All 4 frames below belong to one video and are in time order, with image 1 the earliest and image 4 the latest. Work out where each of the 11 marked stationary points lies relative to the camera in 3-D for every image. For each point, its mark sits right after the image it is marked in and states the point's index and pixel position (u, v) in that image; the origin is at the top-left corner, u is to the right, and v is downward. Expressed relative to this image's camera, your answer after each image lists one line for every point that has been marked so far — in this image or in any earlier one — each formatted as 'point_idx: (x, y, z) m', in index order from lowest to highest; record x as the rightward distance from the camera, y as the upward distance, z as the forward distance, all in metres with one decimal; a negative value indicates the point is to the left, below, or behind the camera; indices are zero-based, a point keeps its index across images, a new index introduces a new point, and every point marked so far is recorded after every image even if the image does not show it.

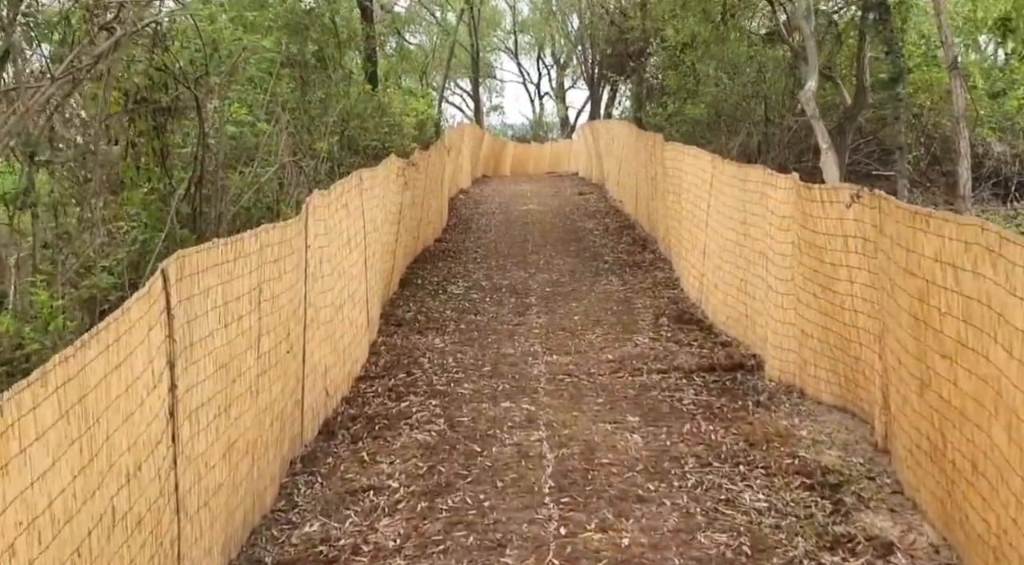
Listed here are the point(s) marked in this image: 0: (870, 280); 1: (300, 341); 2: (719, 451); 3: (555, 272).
0: (+1.7, 0.0, +5.3) m
1: (-1.1, -0.3, +5.5) m
2: (+1.1, -0.9, +5.6) m
3: (+0.5, +0.1, +11.4) m
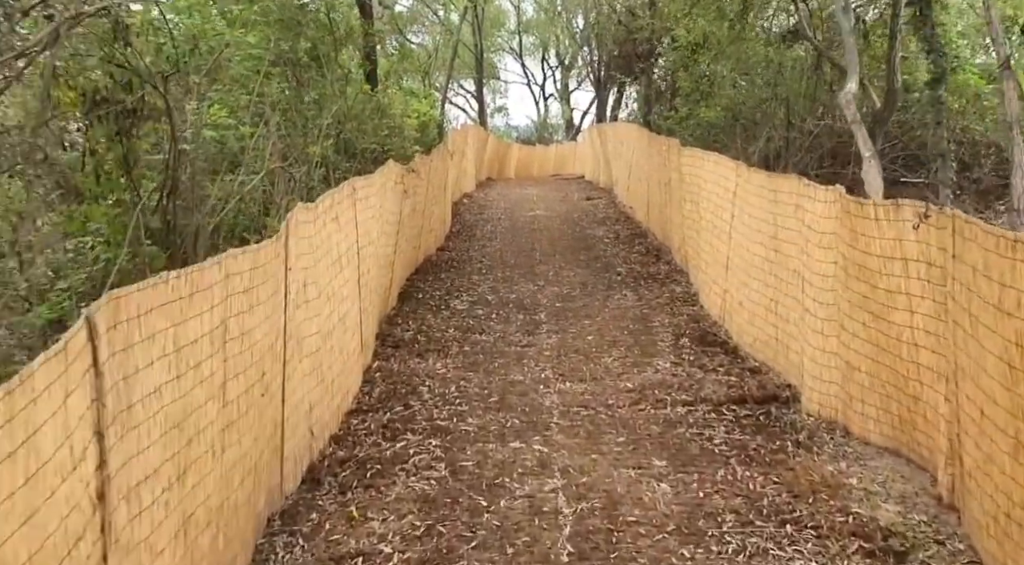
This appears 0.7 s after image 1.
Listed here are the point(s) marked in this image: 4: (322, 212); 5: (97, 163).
0: (+1.8, -0.1, +4.6) m
1: (-1.0, -0.4, +4.9) m
2: (+1.1, -1.0, +4.9) m
3: (+0.5, 0.0, +10.8) m
4: (-1.0, +0.4, +6.0) m
5: (-2.1, +0.6, +5.7) m
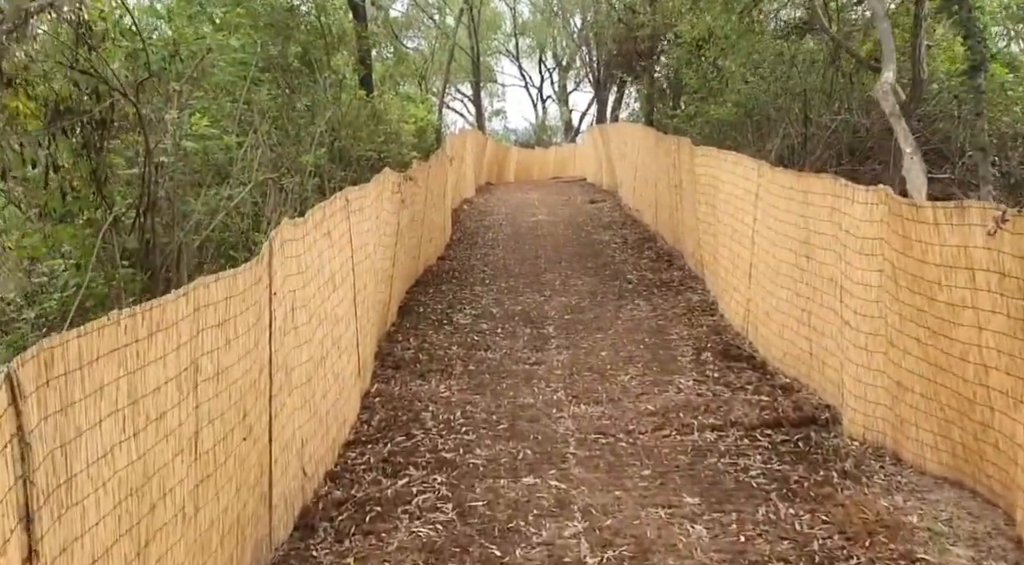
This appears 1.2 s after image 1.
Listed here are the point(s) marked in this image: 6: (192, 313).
0: (+1.8, -0.2, +4.0) m
1: (-1.0, -0.5, +4.3) m
2: (+1.2, -1.1, +4.3) m
3: (+0.6, -0.1, +10.2) m
4: (-1.0, +0.3, +5.4) m
5: (-2.1, +0.5, +5.1) m
6: (-1.0, -0.1, +3.3) m
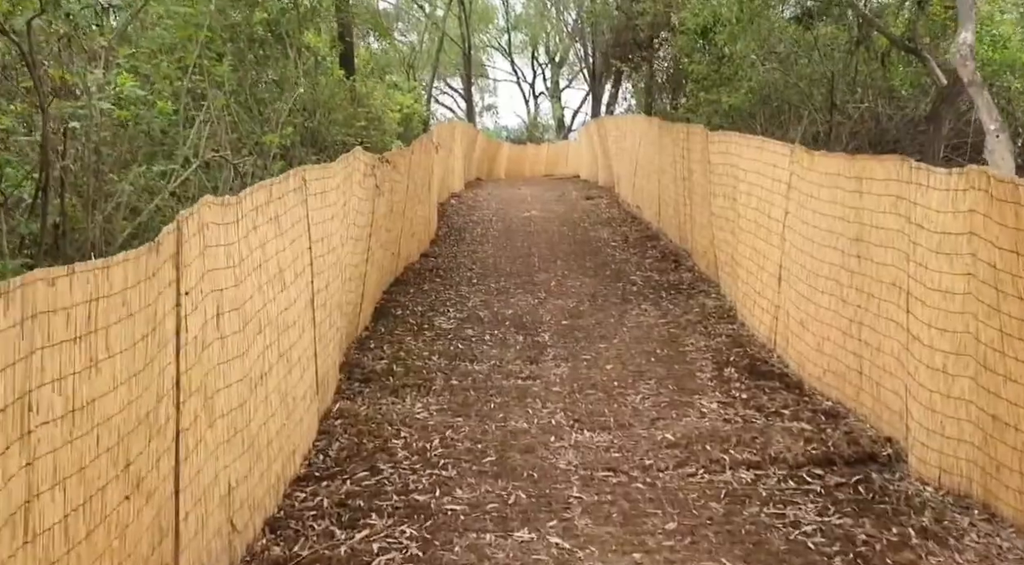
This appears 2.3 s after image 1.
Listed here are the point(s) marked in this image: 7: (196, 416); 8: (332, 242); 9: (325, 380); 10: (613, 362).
0: (+1.8, -0.2, +2.9) m
1: (-1.0, -0.5, +3.1) m
2: (+1.1, -1.1, +3.2) m
3: (+0.5, -0.1, +9.1) m
4: (-1.0, +0.3, +4.3) m
5: (-2.1, +0.5, +3.9) m
6: (-1.0, -0.1, +2.2) m
7: (-1.0, -0.4, +3.5) m
8: (-1.0, +0.2, +6.1) m
9: (-1.0, -0.5, +5.8) m
10: (+0.6, -0.5, +6.8) m
